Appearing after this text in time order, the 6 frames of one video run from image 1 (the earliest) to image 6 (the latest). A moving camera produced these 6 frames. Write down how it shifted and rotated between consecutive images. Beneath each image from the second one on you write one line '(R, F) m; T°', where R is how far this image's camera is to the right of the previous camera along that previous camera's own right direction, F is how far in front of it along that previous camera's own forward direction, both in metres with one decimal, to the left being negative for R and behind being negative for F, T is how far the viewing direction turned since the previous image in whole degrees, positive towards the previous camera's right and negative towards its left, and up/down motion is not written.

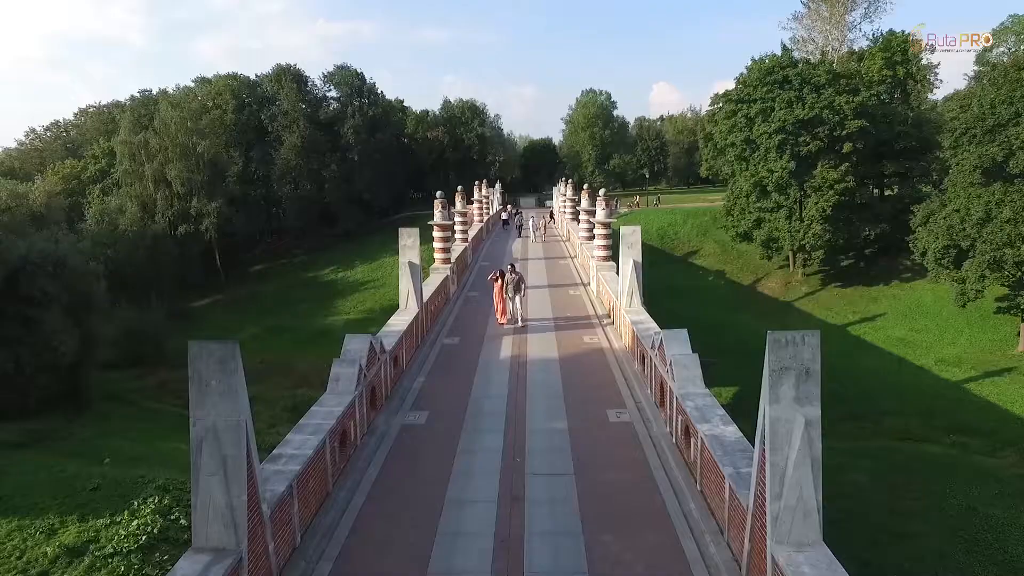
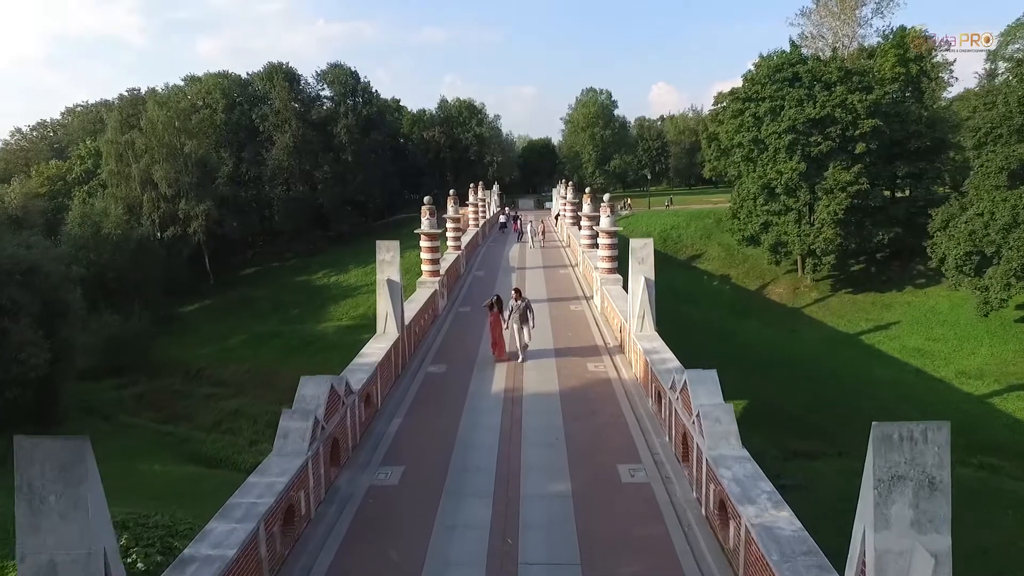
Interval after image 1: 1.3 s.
(+0.1, +1.2) m; 0°
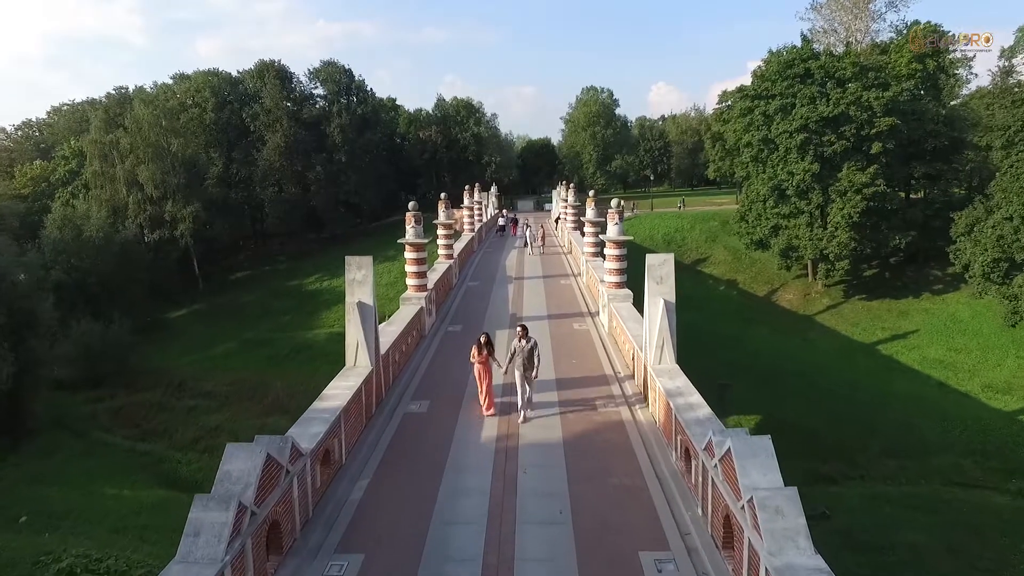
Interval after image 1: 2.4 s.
(+0.1, +1.3) m; 0°
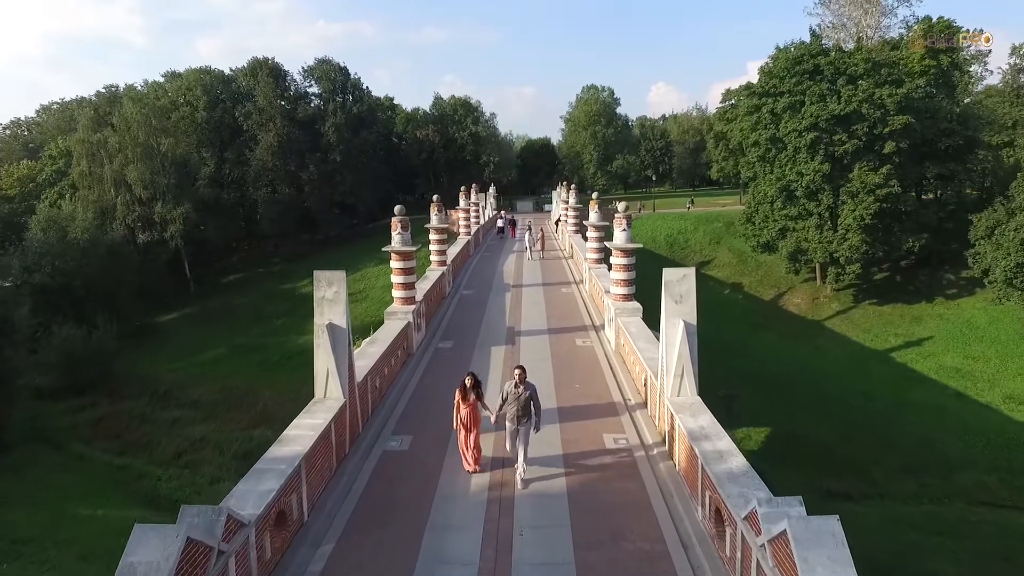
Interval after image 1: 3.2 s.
(0.0, +1.0) m; 0°
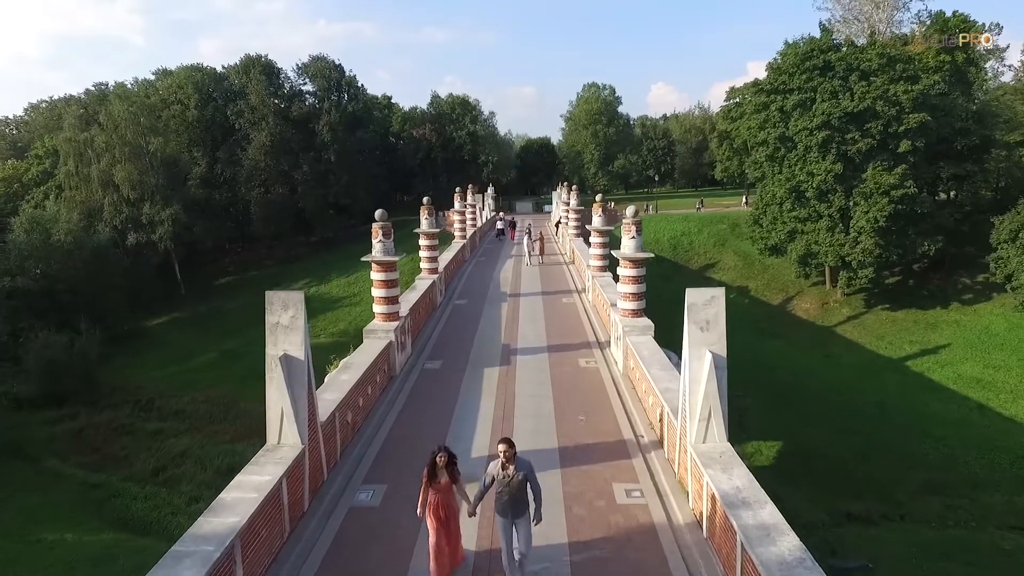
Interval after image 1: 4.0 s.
(+0.1, +1.0) m; 0°
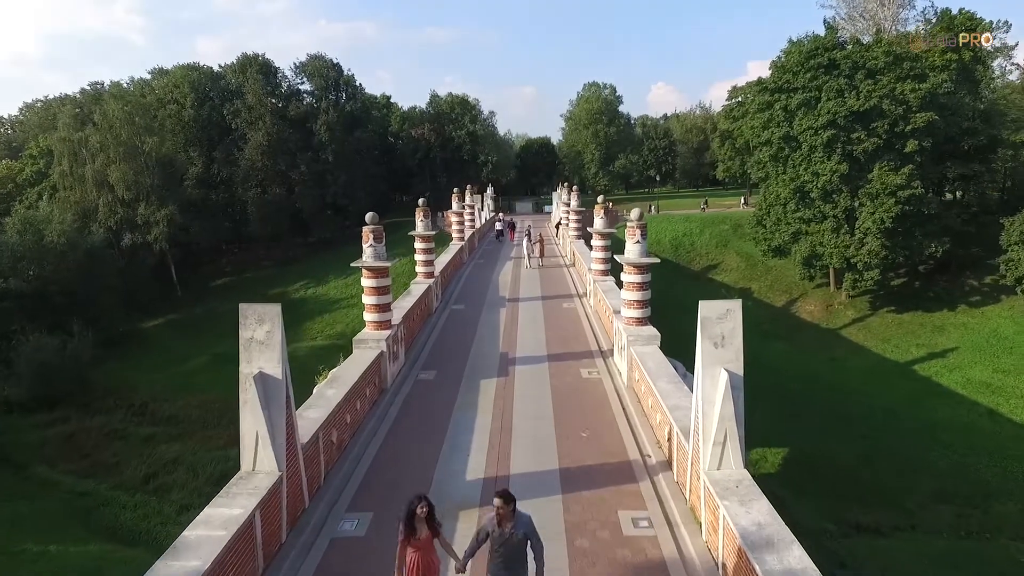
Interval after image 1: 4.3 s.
(0.0, +0.4) m; 0°
